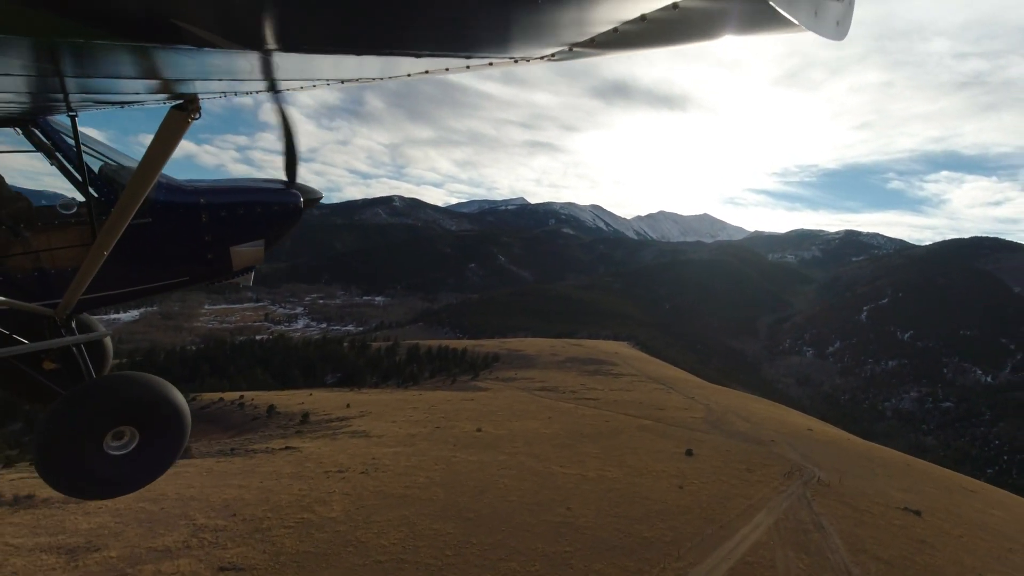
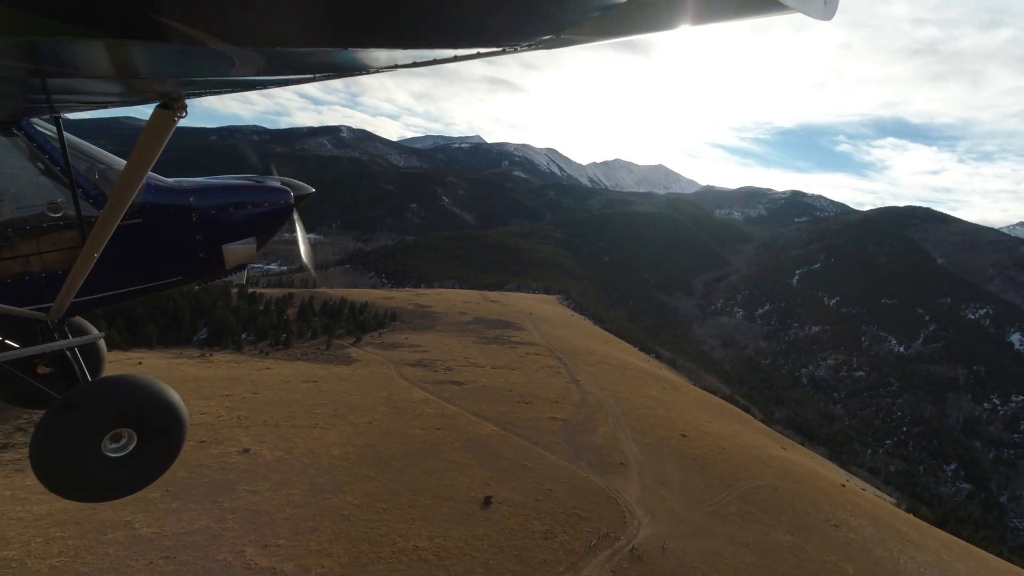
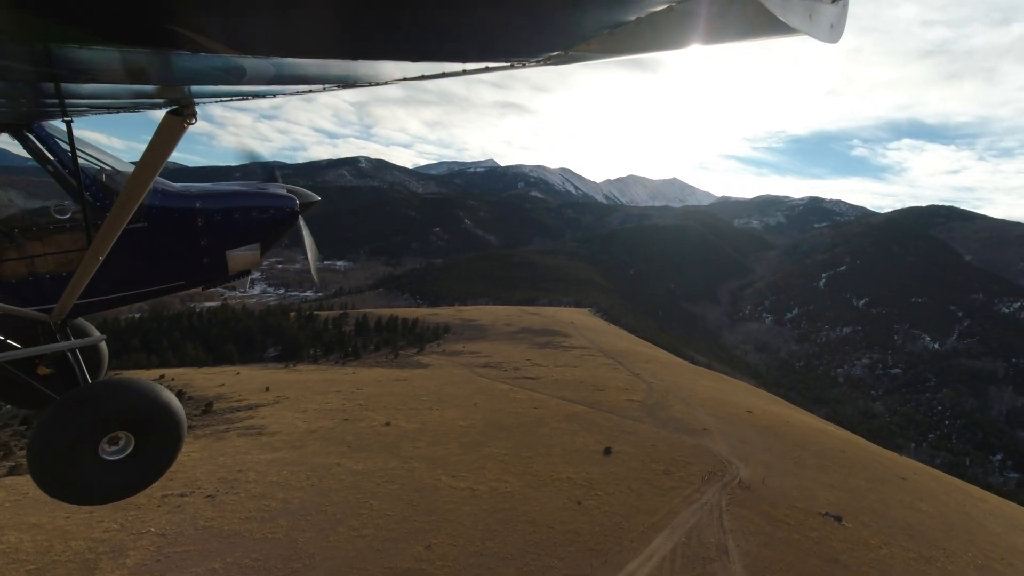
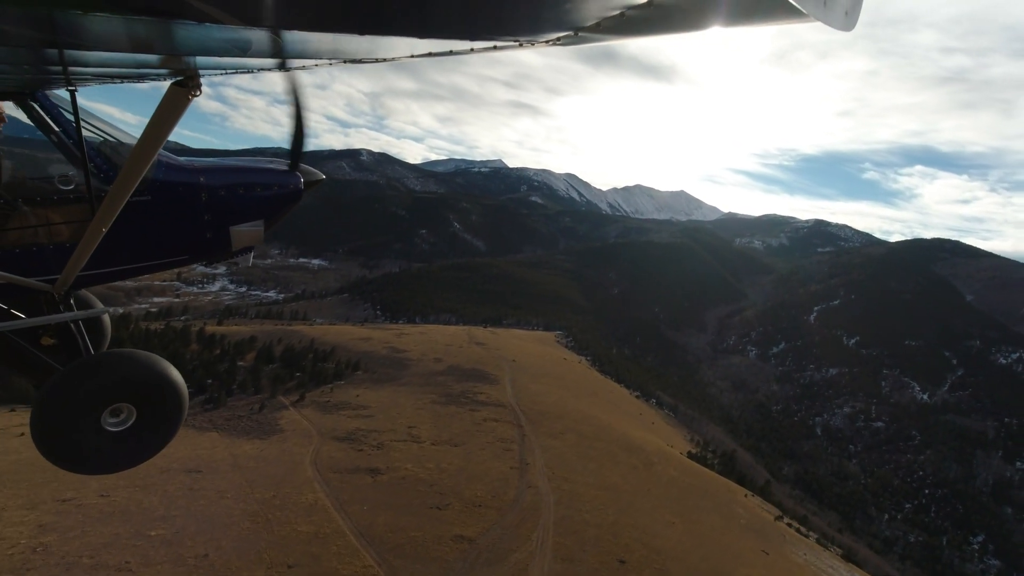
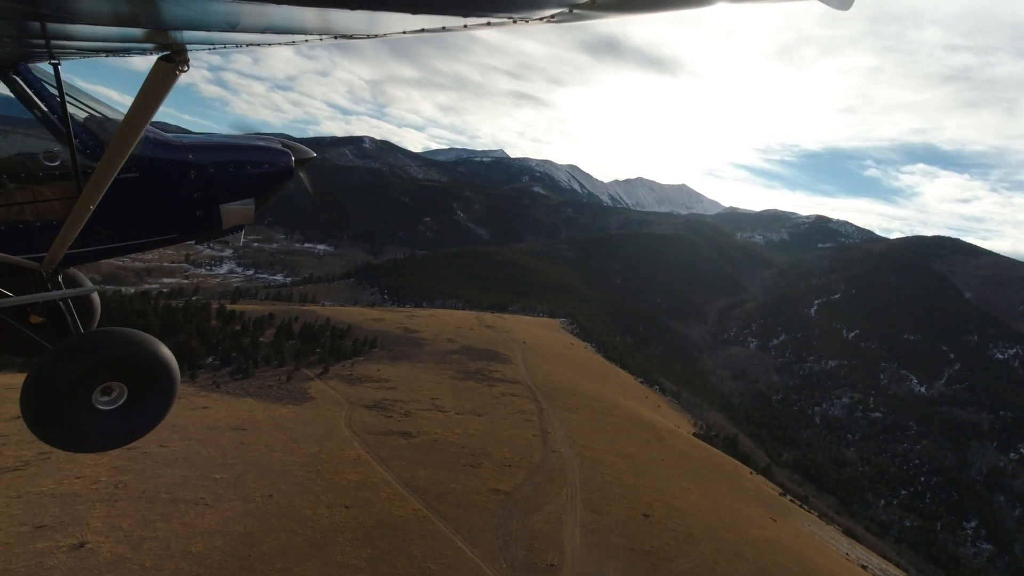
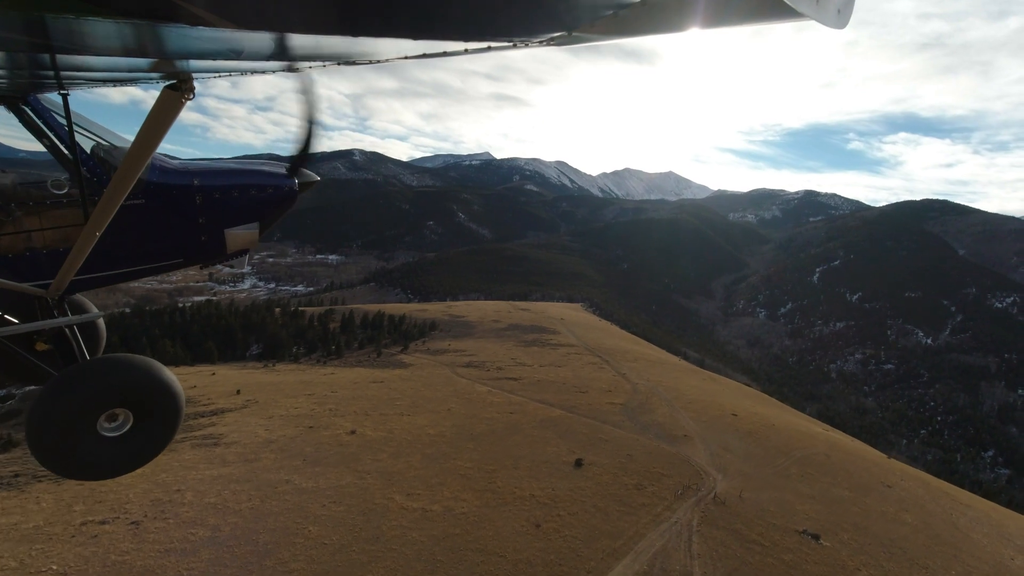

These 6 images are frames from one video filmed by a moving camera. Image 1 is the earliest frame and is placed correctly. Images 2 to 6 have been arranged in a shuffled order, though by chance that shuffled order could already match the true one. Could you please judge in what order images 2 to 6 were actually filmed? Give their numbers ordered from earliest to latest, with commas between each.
3, 6, 2, 5, 4
